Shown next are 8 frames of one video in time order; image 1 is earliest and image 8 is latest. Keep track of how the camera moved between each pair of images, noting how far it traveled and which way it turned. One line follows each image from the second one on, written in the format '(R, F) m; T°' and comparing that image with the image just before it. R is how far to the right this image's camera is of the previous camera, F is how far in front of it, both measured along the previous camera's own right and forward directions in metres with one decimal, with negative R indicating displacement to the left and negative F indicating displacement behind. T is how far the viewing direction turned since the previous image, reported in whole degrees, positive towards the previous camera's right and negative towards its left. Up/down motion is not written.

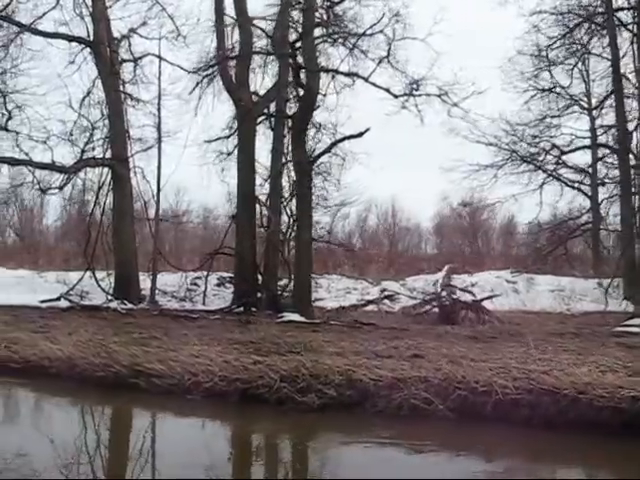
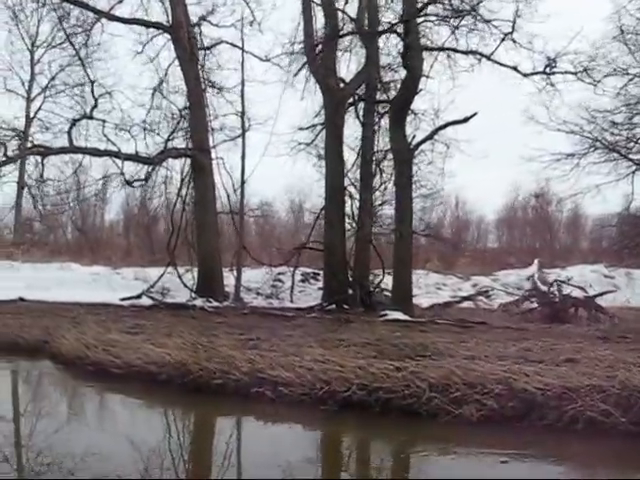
(-0.8, +0.9) m; -2°
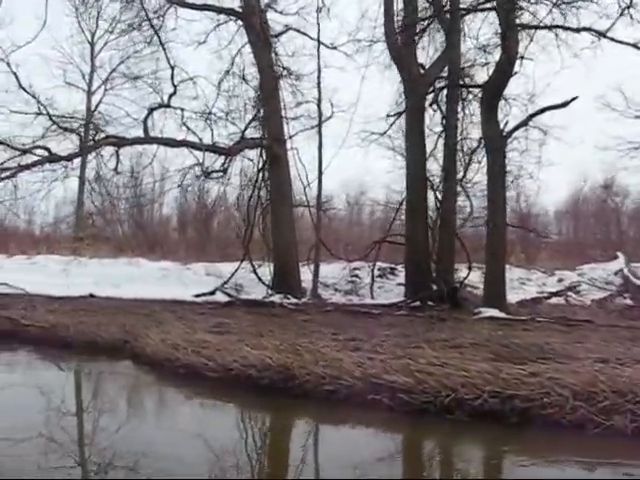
(-0.6, +0.7) m; -3°
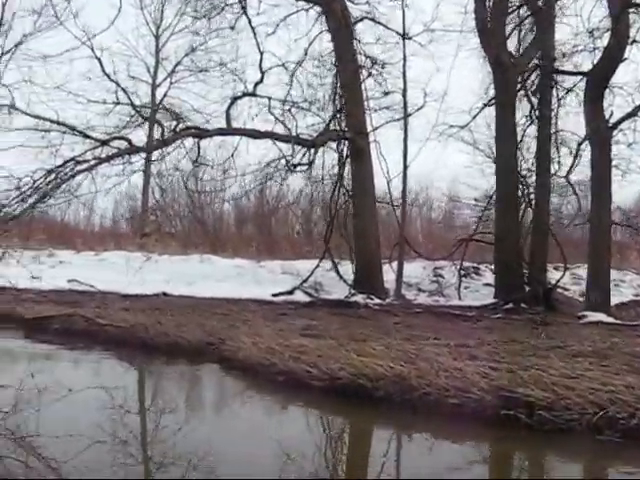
(-0.5, +0.7) m; -3°
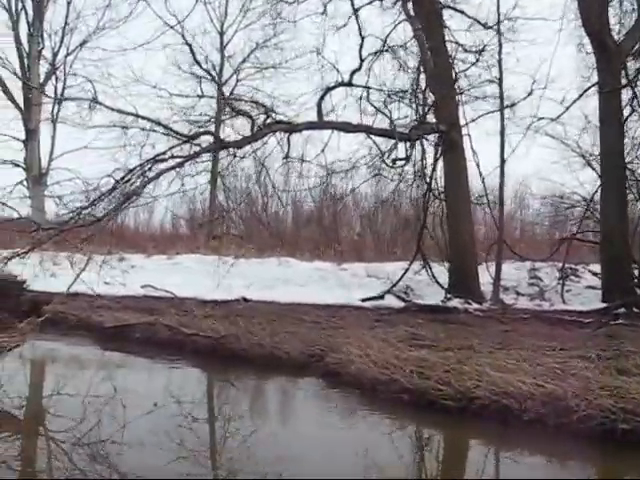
(-0.6, +0.9) m; -3°
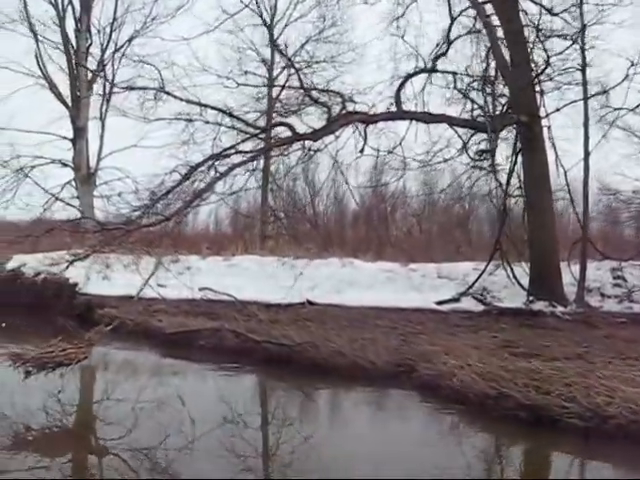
(-0.5, +0.8) m; -2°
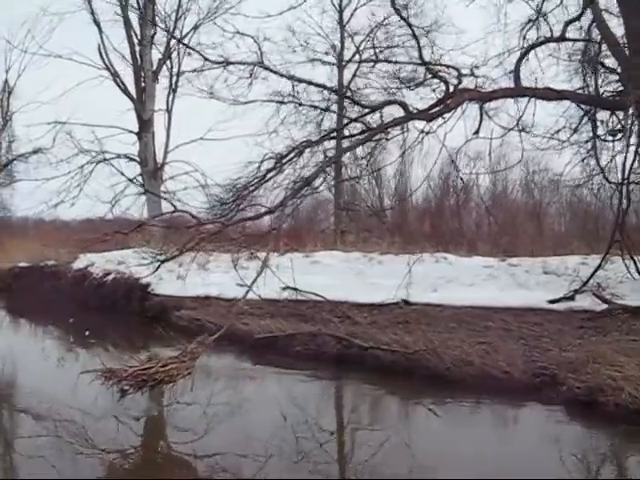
(-0.6, +1.1) m; -3°
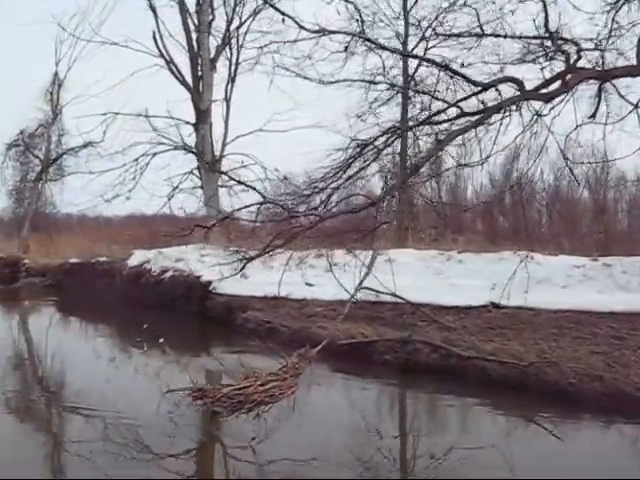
(-0.4, +0.9) m; -2°
